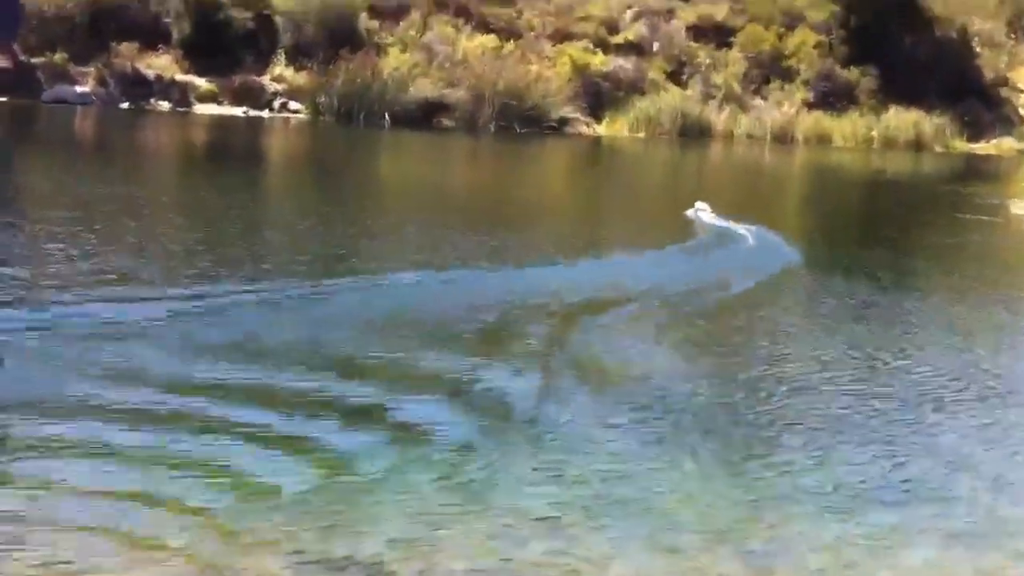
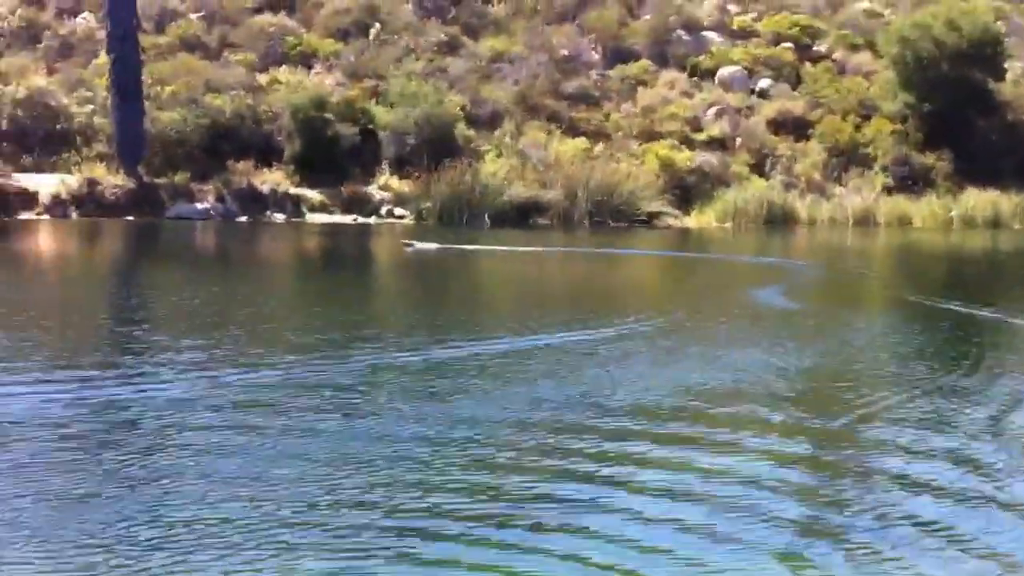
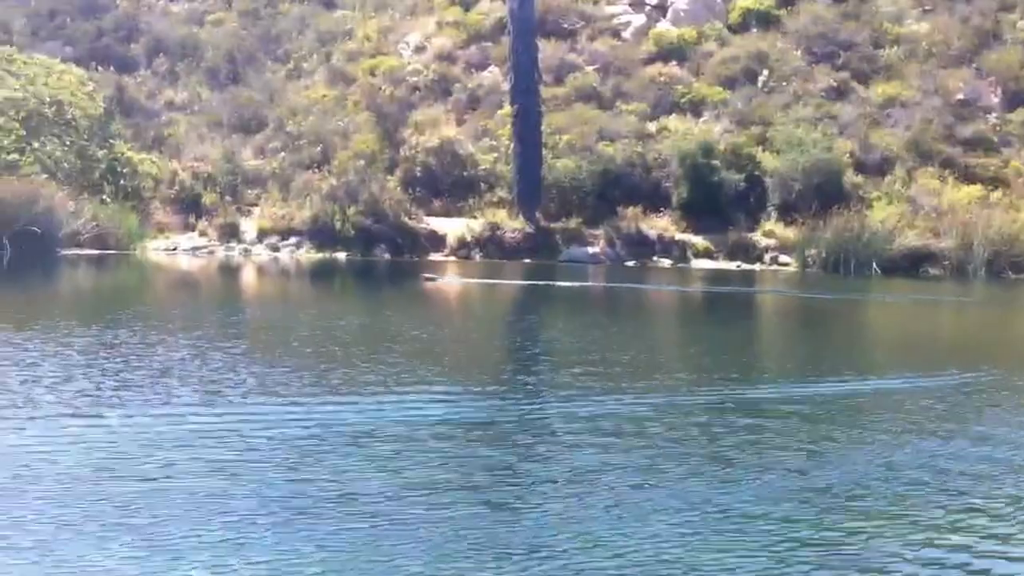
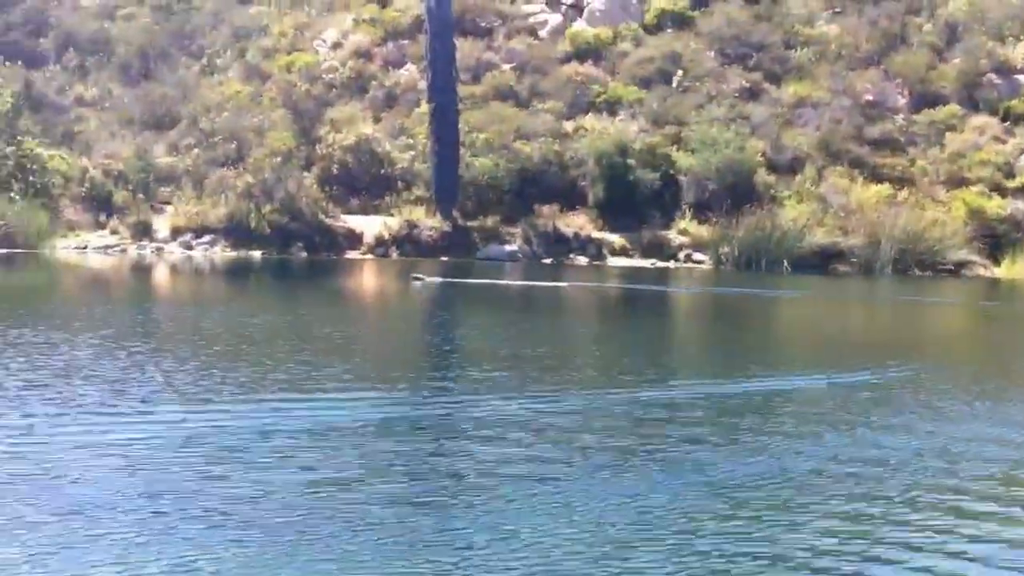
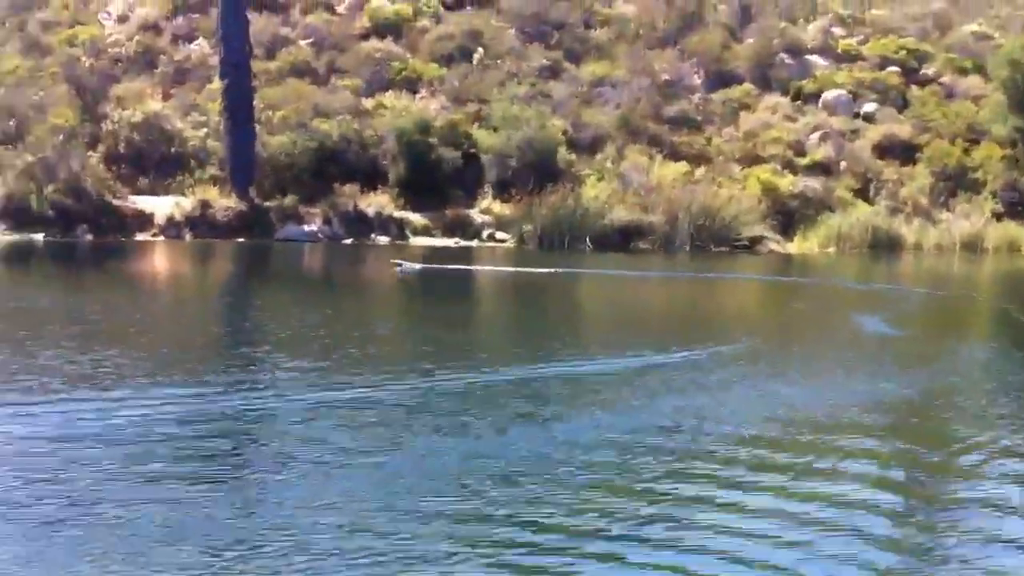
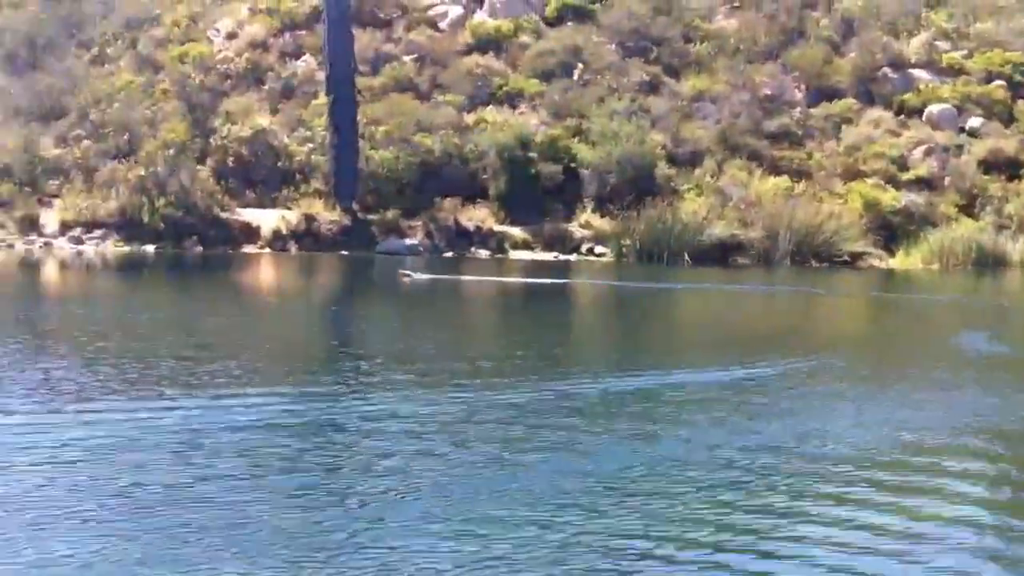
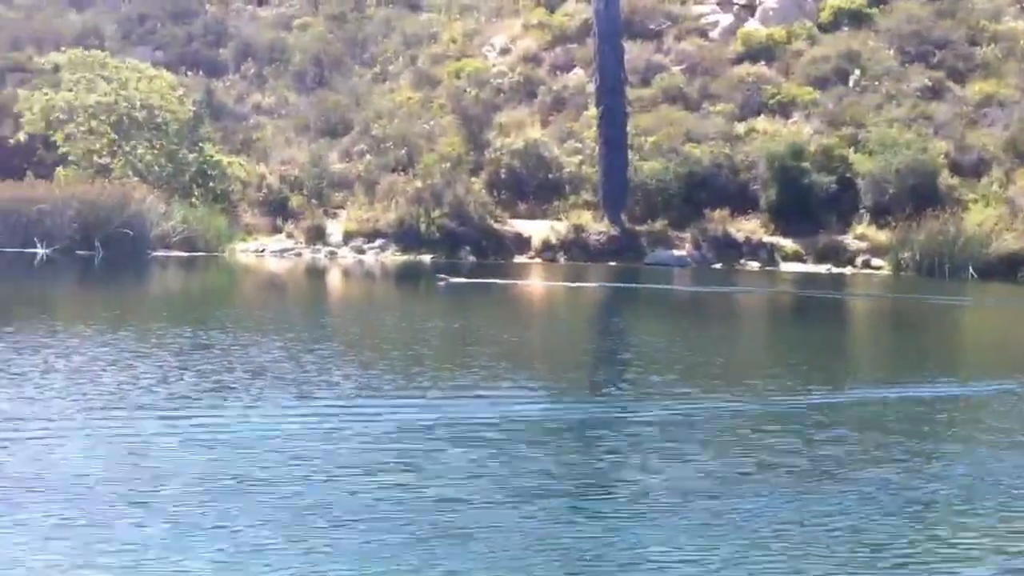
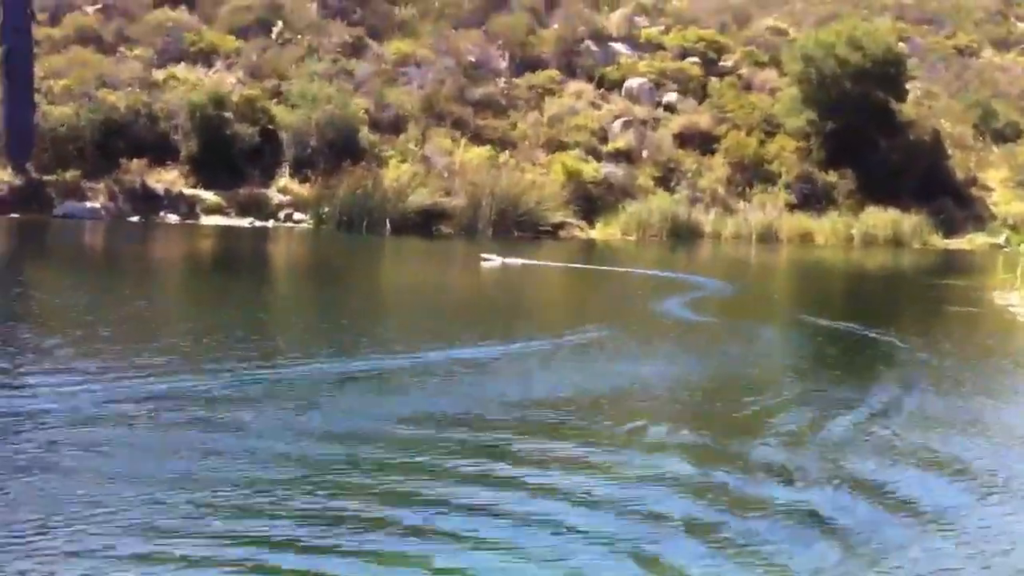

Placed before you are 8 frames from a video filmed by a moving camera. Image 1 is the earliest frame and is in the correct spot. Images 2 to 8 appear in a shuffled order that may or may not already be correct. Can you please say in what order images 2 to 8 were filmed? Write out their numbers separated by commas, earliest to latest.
8, 2, 5, 6, 4, 3, 7
